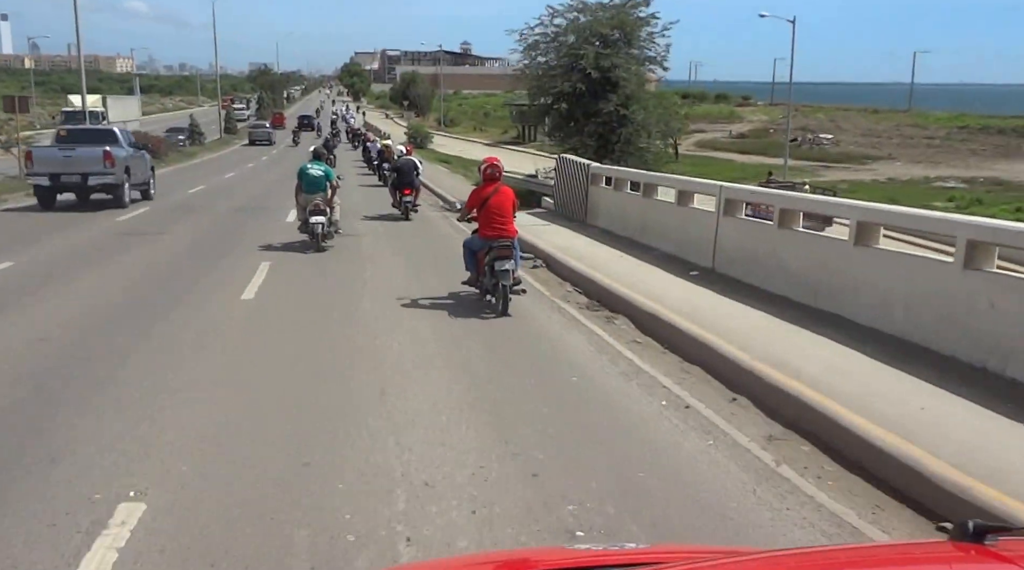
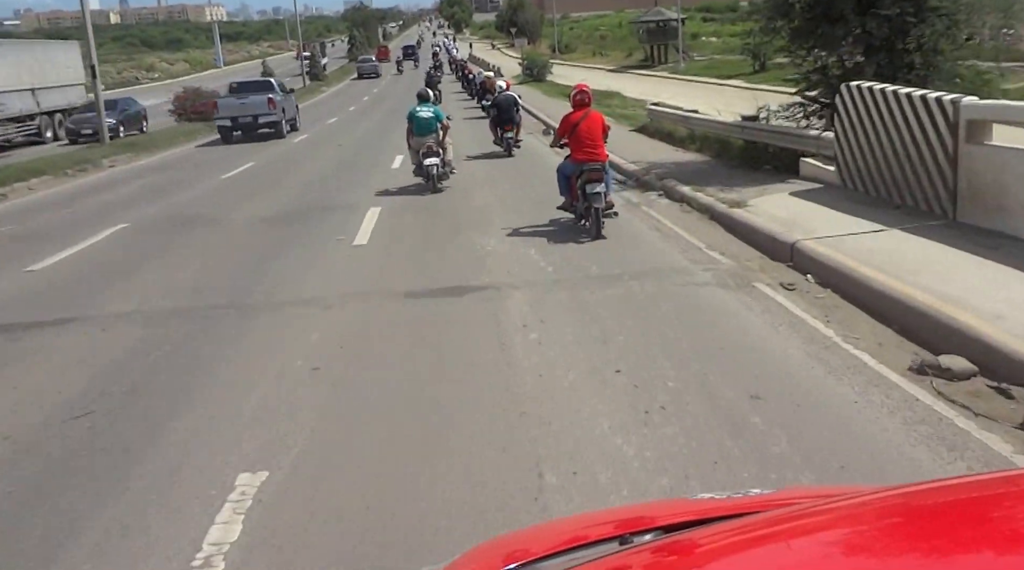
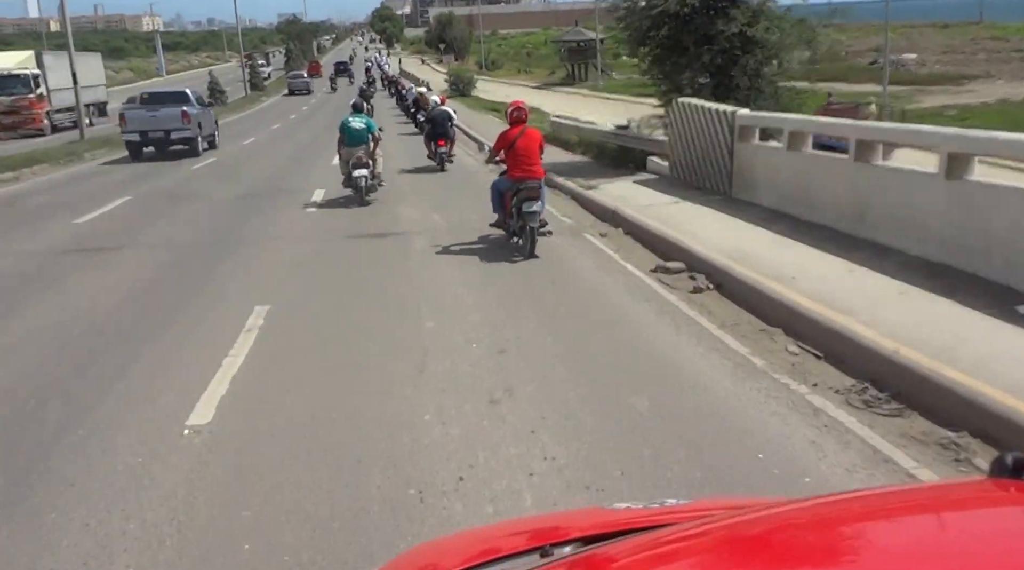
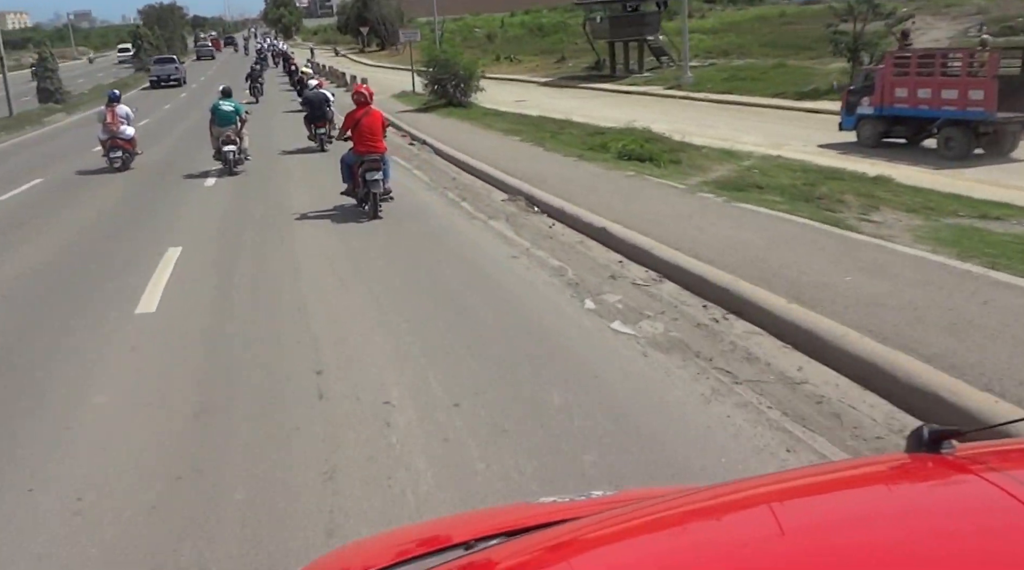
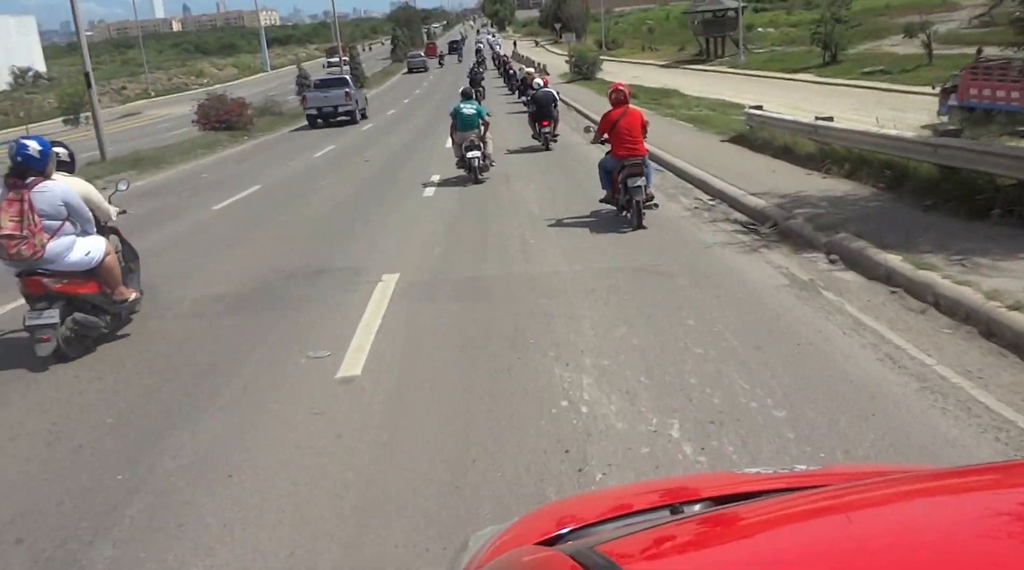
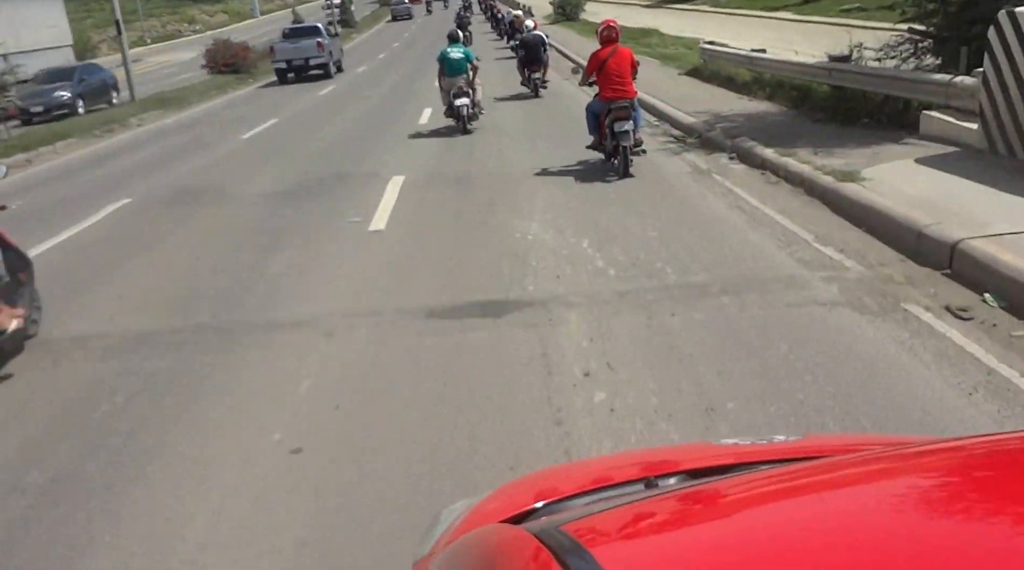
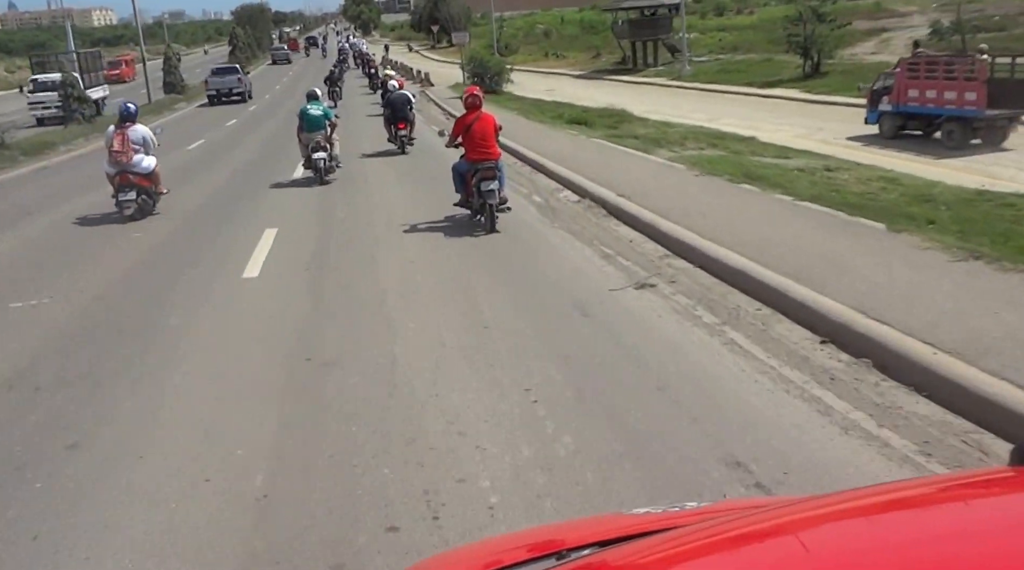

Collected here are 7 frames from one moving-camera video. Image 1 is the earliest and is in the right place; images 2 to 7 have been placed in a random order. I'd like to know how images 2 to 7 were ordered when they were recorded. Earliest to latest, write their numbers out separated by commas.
3, 2, 6, 5, 7, 4
